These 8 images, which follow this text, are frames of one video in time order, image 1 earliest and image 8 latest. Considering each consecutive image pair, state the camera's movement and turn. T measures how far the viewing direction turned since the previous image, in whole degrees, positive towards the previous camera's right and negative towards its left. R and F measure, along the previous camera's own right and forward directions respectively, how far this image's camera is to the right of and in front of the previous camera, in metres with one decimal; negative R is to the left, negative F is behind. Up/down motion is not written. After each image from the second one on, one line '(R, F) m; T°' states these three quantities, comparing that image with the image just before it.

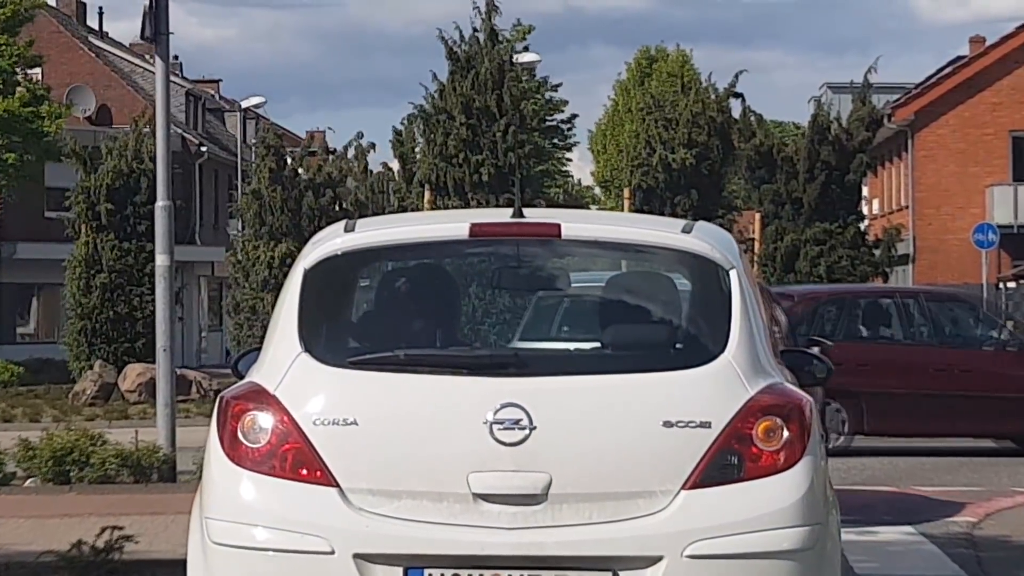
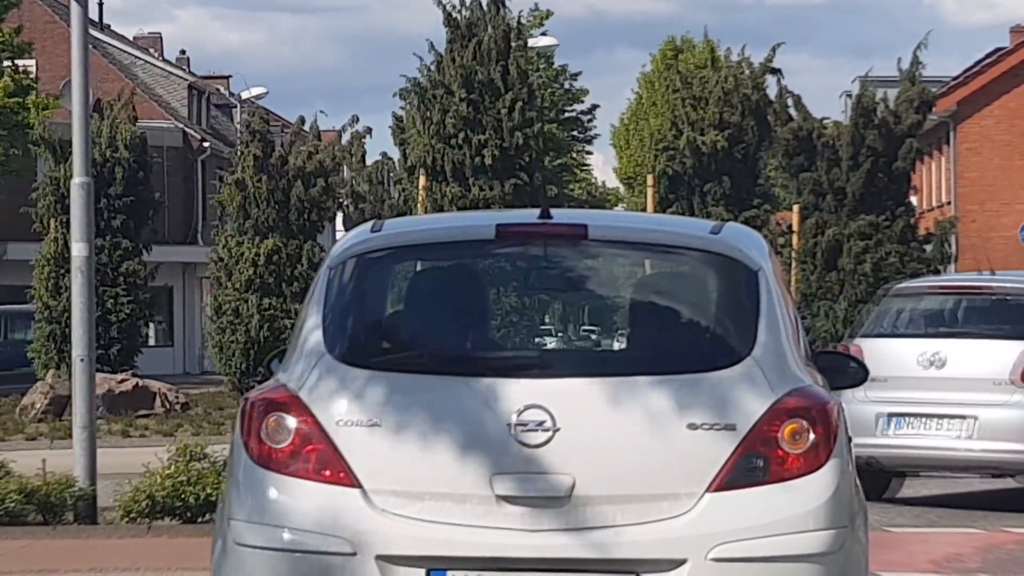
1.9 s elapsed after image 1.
(+0.2, +2.3) m; -1°
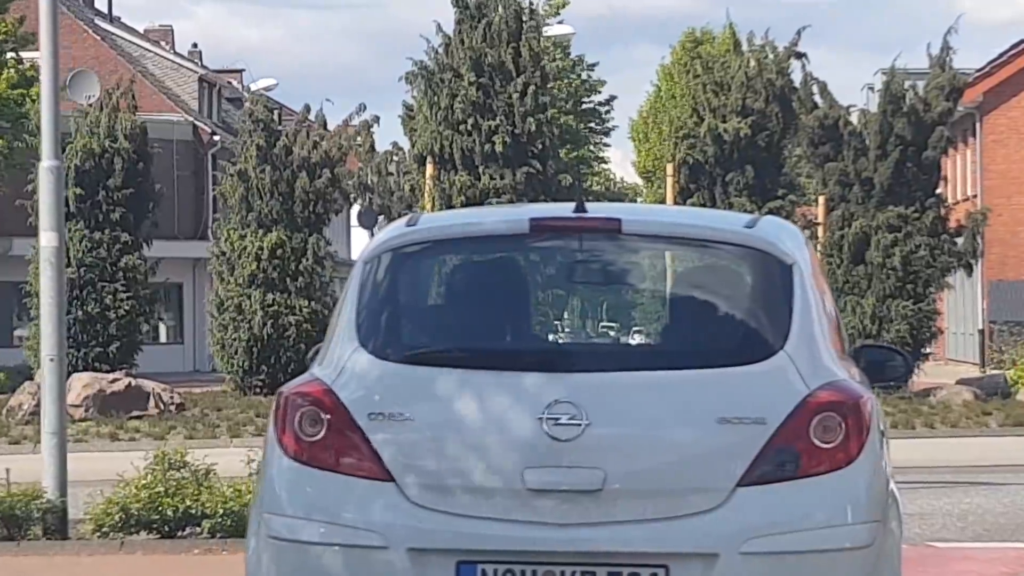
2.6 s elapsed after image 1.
(+0.1, +0.9) m; -1°
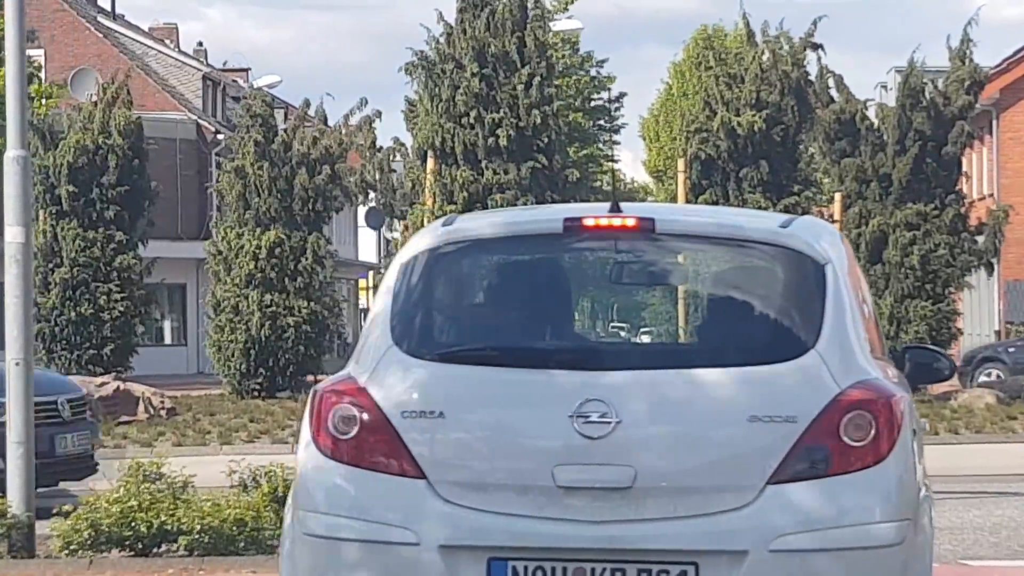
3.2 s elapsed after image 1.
(+0.1, +0.7) m; 0°
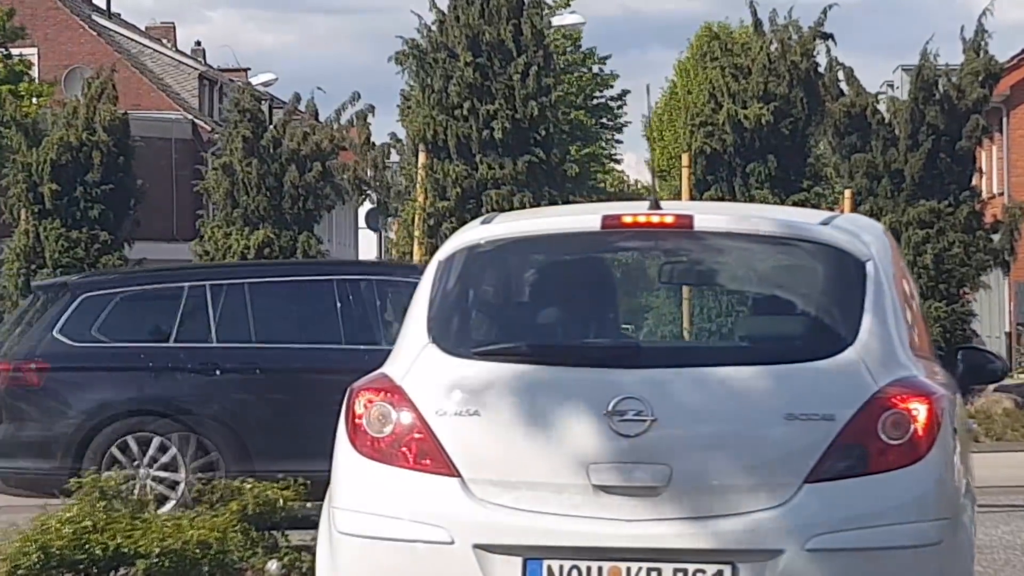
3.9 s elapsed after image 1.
(+0.1, +0.7) m; 0°
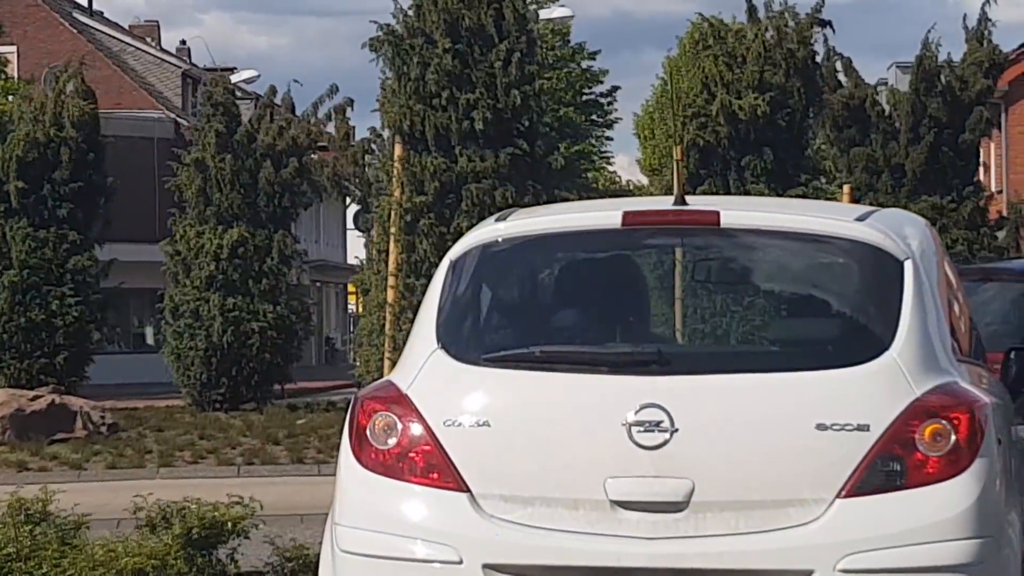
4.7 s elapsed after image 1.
(+0.1, +0.8) m; 0°
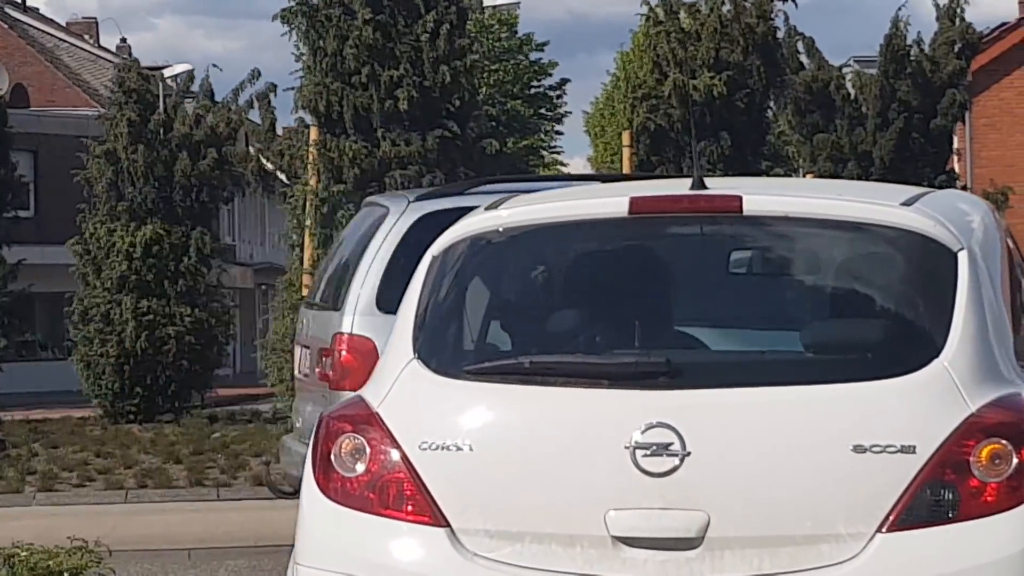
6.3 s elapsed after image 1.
(+0.2, +1.4) m; +1°
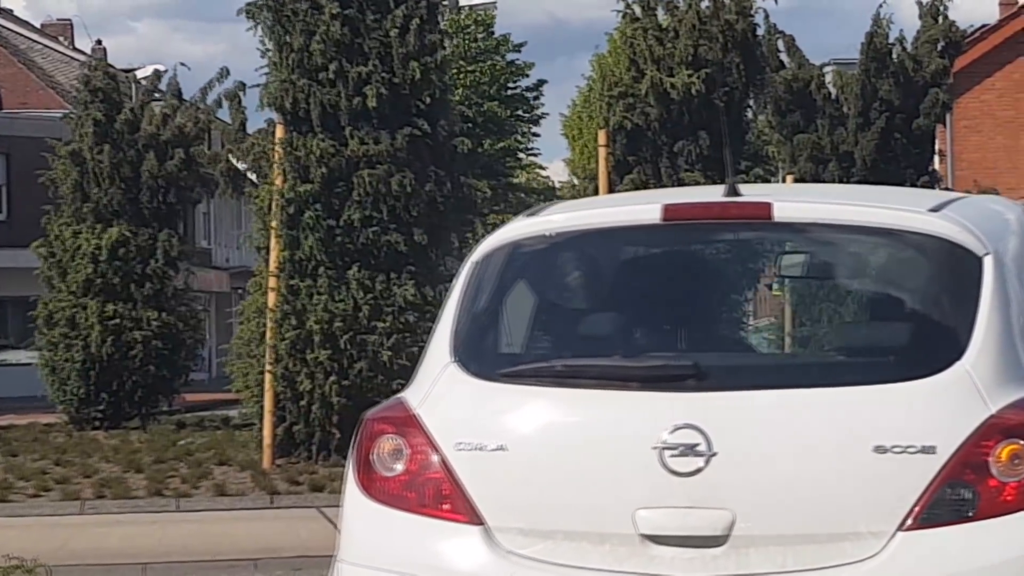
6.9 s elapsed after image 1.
(+0.1, +0.4) m; +1°
